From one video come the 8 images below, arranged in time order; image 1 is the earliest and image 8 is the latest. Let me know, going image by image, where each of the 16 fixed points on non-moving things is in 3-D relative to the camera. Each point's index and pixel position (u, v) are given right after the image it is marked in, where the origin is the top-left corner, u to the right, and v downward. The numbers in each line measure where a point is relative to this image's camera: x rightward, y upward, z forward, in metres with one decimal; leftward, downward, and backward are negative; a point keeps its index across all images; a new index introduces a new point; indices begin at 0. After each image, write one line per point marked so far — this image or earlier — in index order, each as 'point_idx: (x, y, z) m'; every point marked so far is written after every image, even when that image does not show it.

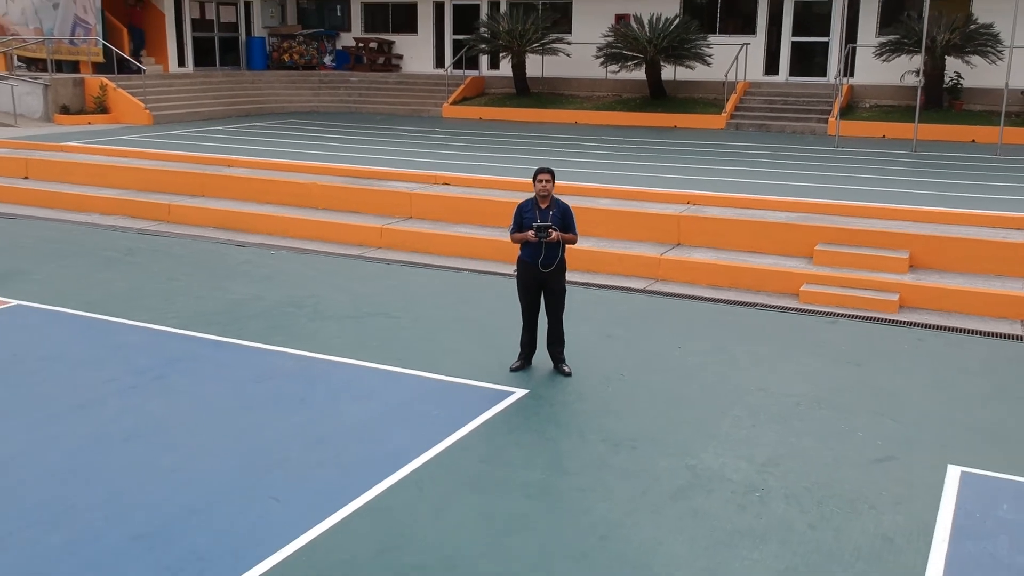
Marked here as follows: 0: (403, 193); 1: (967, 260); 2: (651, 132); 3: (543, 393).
0: (-1.2, +1.0, +11.1) m
1: (+3.8, +0.2, +8.5) m
2: (+2.2, +2.5, +16.3) m
3: (+0.2, -0.6, +6.2) m
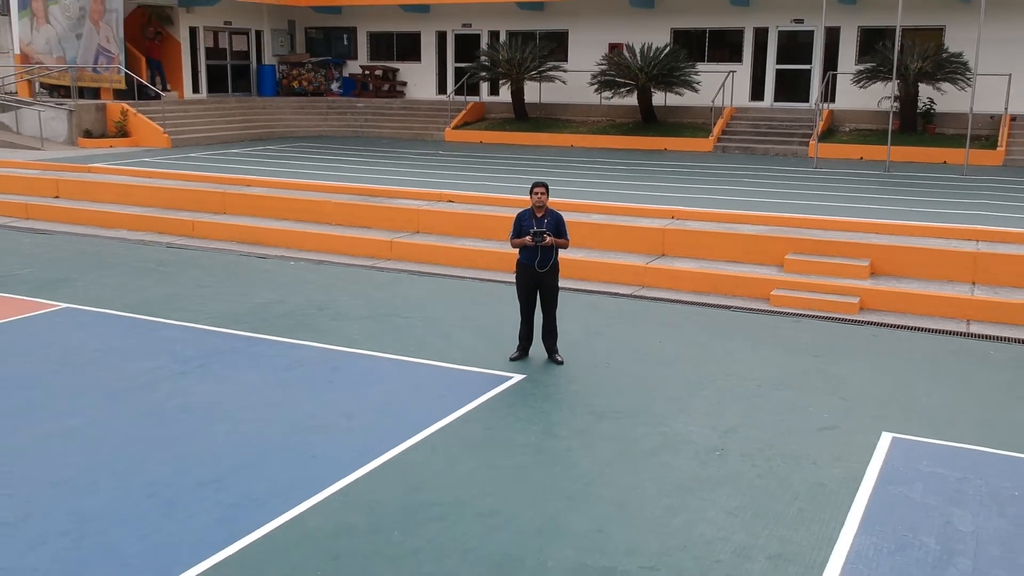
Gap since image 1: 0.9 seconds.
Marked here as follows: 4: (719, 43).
0: (-1.2, +0.9, +12.0) m
1: (+3.8, +0.2, +9.4) m
2: (+2.2, +2.3, +17.3) m
3: (+0.2, -0.6, +7.1) m
4: (+4.0, +4.8, +19.7) m
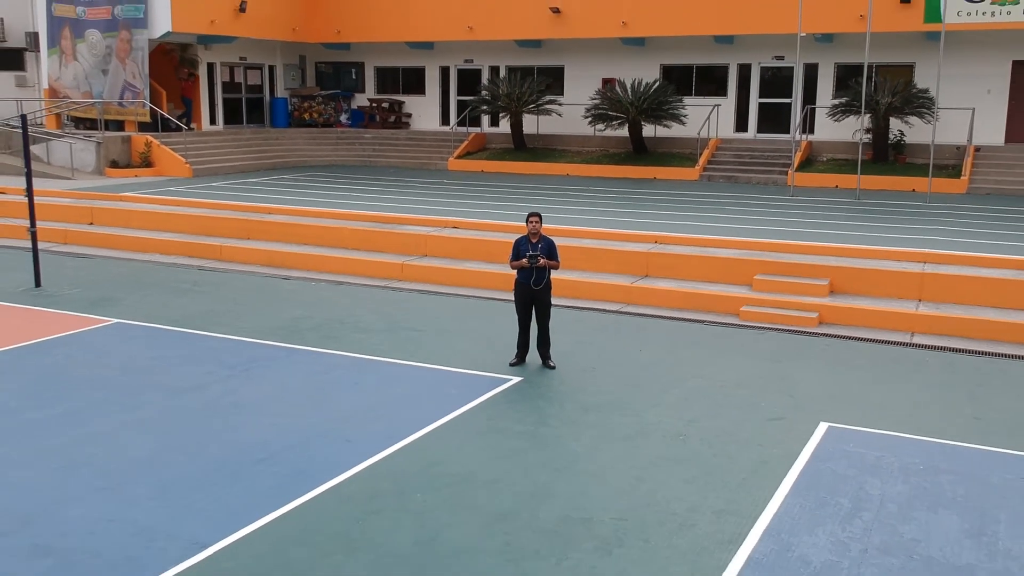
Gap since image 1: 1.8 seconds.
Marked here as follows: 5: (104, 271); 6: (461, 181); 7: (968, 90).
0: (-1.2, +0.7, +13.2) m
1: (+3.8, 0.0, +10.6) m
2: (+2.2, +1.9, +18.6) m
3: (+0.2, -0.7, +8.3) m
4: (+4.0, +4.3, +21.0) m
5: (-5.2, +0.2, +13.0) m
6: (-1.0, +2.1, +19.6) m
7: (+8.4, +3.7, +18.7) m
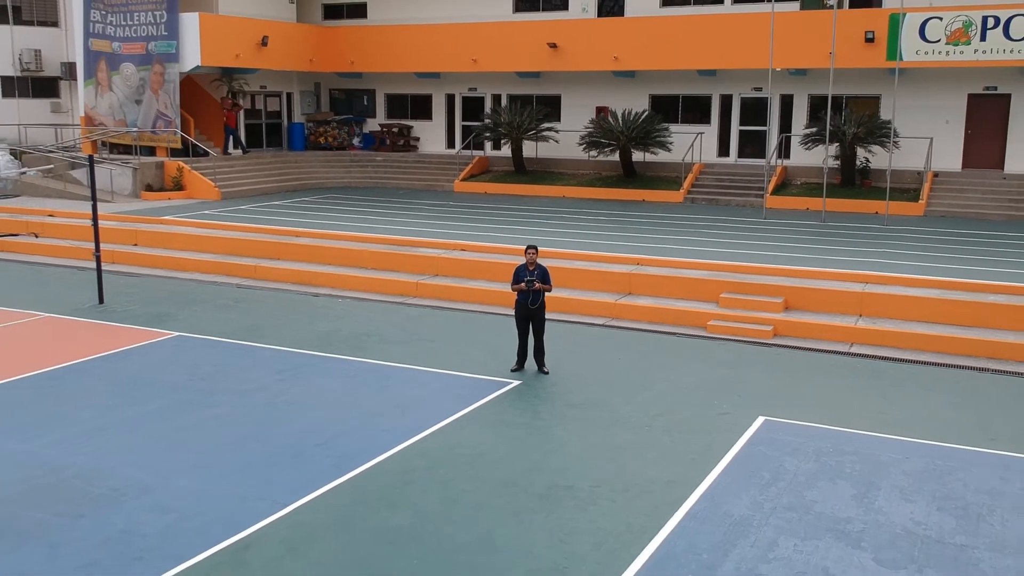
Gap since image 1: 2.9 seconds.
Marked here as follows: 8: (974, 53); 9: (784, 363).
0: (-1.2, +0.5, +15.1) m
1: (+3.8, -0.2, +12.4) m
2: (+2.2, +1.6, +20.4) m
3: (+0.2, -0.9, +10.1) m
4: (+4.0, +4.1, +22.9) m
5: (-5.2, 0.0, +14.8) m
6: (-1.0, +1.8, +21.5) m
7: (+8.4, +3.4, +20.6) m
8: (+8.6, +4.4, +18.9) m
9: (+2.9, -0.8, +10.8) m
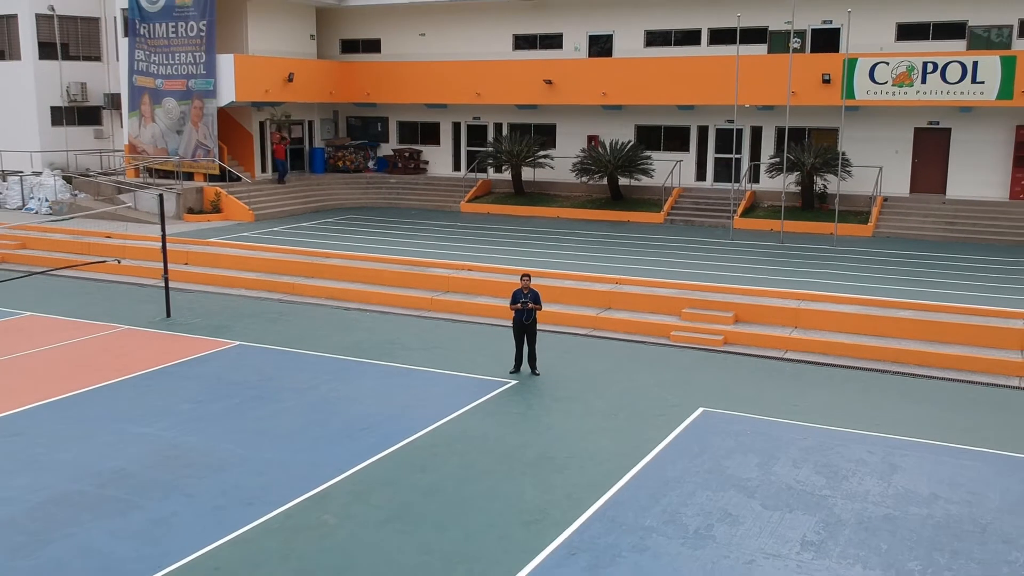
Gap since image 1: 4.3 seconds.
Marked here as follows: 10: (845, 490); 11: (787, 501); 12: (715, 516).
0: (-1.2, +0.2, +17.8) m
1: (+3.8, -0.4, +15.2) m
2: (+2.2, +1.4, +23.1) m
3: (+0.2, -1.2, +12.8) m
4: (+4.0, +3.8, +25.6) m
5: (-5.2, -0.3, +17.6) m
6: (-1.0, +1.5, +24.2) m
7: (+8.4, +3.1, +23.3) m
8: (+8.6, +4.1, +21.6) m
9: (+2.9, -1.0, +13.5) m
10: (+3.0, -1.8, +9.2) m
11: (+2.4, -1.9, +9.0) m
12: (+1.7, -1.9, +8.7) m
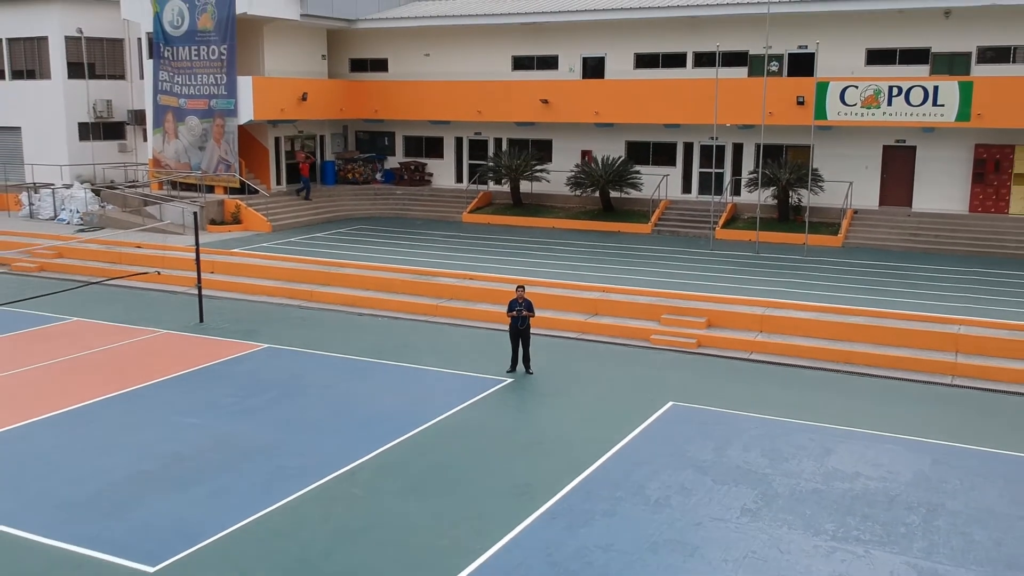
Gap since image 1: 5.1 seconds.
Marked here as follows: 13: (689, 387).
0: (-1.2, +0.1, +19.7) m
1: (+3.7, -0.6, +17.0) m
2: (+2.2, +1.2, +25.0) m
3: (+0.1, -1.3, +14.7) m
4: (+4.0, +3.7, +27.5) m
5: (-5.3, -0.4, +19.5) m
6: (-1.0, +1.4, +26.1) m
7: (+8.4, +3.0, +25.1) m
8: (+8.6, +4.0, +23.5) m
9: (+2.8, -1.2, +15.4) m
10: (+3.0, -2.0, +11.1) m
11: (+2.4, -2.0, +10.9) m
12: (+1.7, -2.1, +10.5) m
13: (+2.5, -1.4, +14.2) m
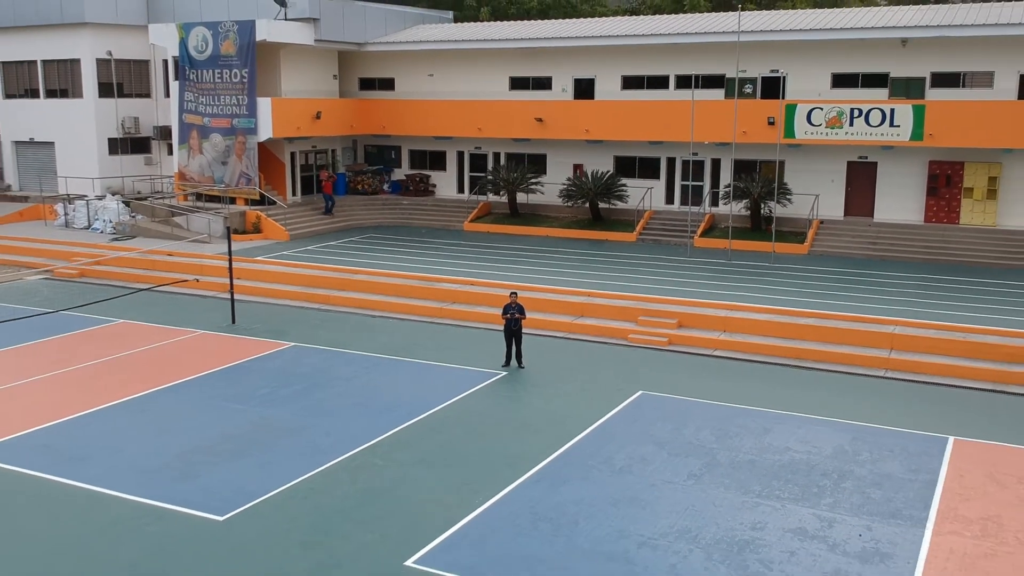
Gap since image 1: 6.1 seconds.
0: (-1.3, 0.0, +22.1) m
1: (+3.6, -0.7, +19.5) m
2: (+2.1, +1.2, +27.4) m
3: (0.0, -1.4, +17.1) m
4: (+3.9, +3.6, +29.9) m
5: (-5.3, -0.5, +21.9) m
6: (-1.1, +1.3, +28.5) m
7: (+8.3, +2.9, +27.5) m
8: (+8.5, +3.9, +25.9) m
9: (+2.7, -1.3, +17.8) m
10: (+2.9, -2.1, +13.5) m
11: (+2.3, -2.1, +13.3) m
12: (+1.6, -2.2, +13.0) m
13: (+2.4, -1.5, +16.6) m
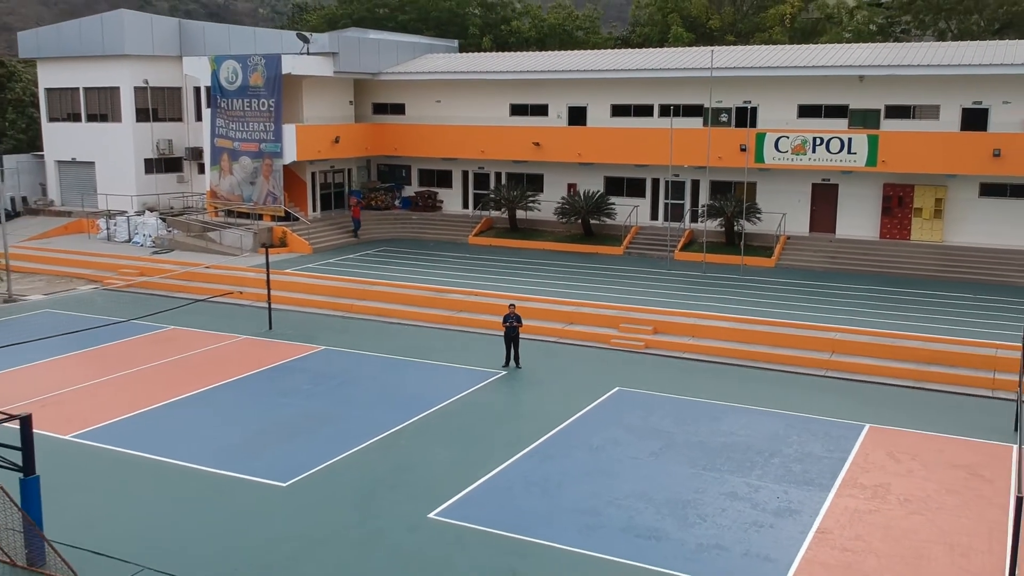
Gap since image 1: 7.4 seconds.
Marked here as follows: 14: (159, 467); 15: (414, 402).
0: (-1.4, -0.3, +25.3) m
1: (+3.6, -0.9, +22.7) m
2: (+2.1, +0.9, +30.6) m
3: (0.0, -1.7, +20.3) m
4: (+3.9, +3.3, +33.1) m
5: (-5.4, -0.8, +25.1) m
6: (-1.1, +1.0, +31.7) m
7: (+8.3, +2.7, +30.7) m
8: (+8.5, +3.6, +29.1) m
9: (+2.7, -1.5, +21.0) m
10: (+2.8, -2.3, +16.7) m
11: (+2.2, -2.4, +16.5) m
12: (+1.5, -2.4, +16.2) m
13: (+2.3, -1.7, +19.9) m
14: (-5.4, -2.7, +15.5) m
15: (-1.8, -2.0, +18.4) m
